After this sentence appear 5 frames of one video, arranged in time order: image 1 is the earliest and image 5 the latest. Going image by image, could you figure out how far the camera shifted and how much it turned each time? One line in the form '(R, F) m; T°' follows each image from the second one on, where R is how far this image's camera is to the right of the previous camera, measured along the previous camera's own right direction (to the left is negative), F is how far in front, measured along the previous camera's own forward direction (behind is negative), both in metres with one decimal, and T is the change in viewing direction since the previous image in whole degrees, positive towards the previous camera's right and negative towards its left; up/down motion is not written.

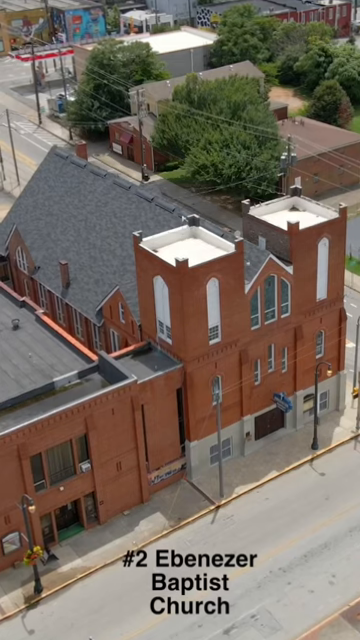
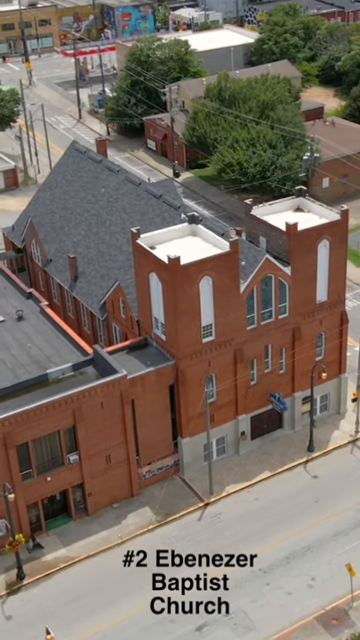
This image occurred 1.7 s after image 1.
(+3.5, -0.1) m; -4°
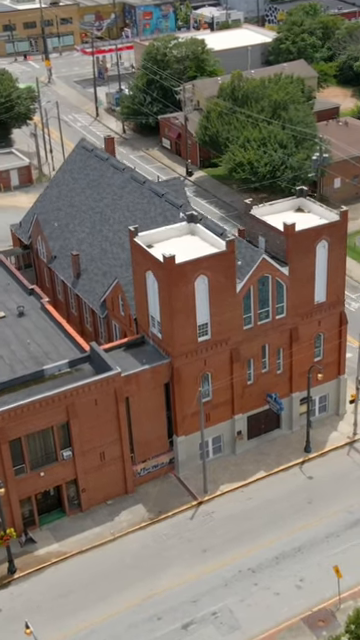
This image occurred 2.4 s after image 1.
(+1.6, -0.1) m; -2°
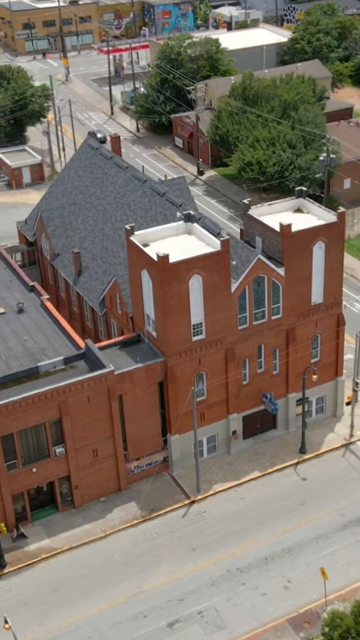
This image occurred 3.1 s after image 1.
(+1.6, -0.1) m; -2°
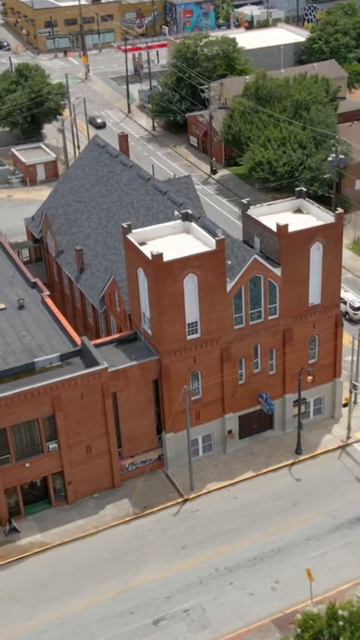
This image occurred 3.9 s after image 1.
(+1.7, -0.1) m; -2°
